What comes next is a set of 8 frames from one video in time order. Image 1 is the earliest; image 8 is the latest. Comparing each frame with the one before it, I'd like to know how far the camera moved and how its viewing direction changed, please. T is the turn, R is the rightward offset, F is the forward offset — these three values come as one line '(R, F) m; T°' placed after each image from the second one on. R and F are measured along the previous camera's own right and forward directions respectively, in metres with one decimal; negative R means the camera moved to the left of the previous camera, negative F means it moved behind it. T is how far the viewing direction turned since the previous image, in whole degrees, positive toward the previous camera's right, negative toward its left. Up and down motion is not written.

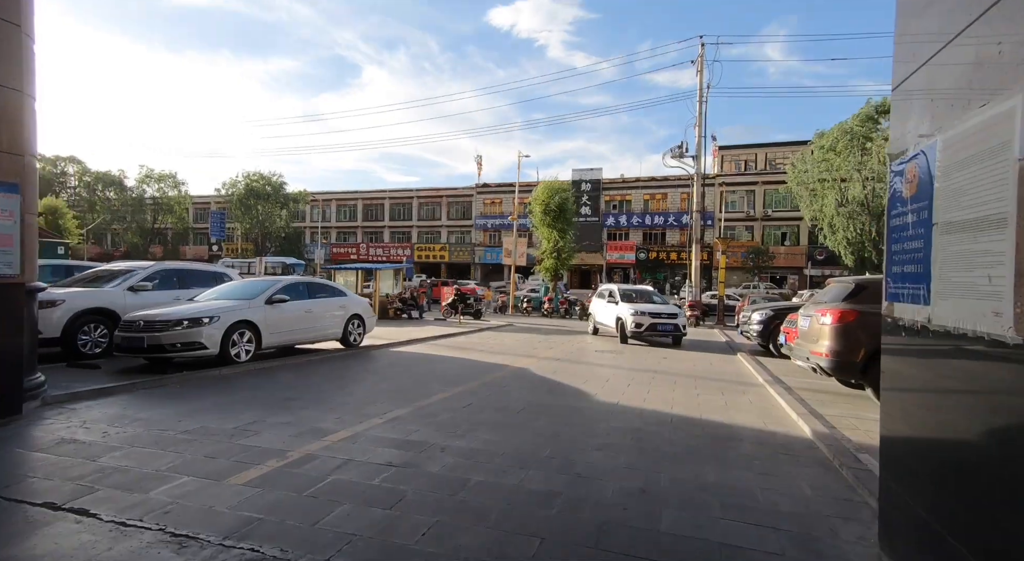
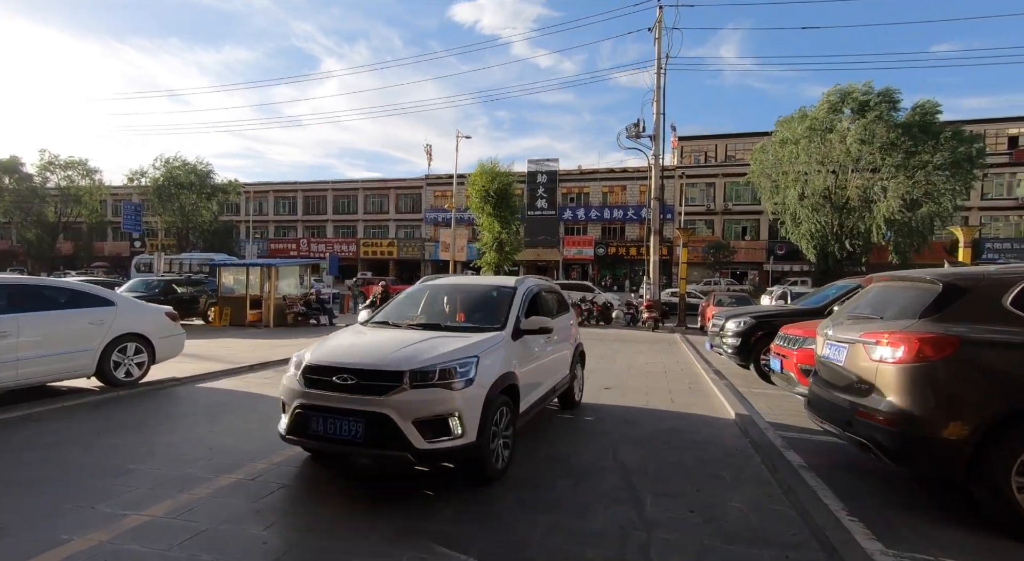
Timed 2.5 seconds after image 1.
(+1.3, +3.6) m; +4°
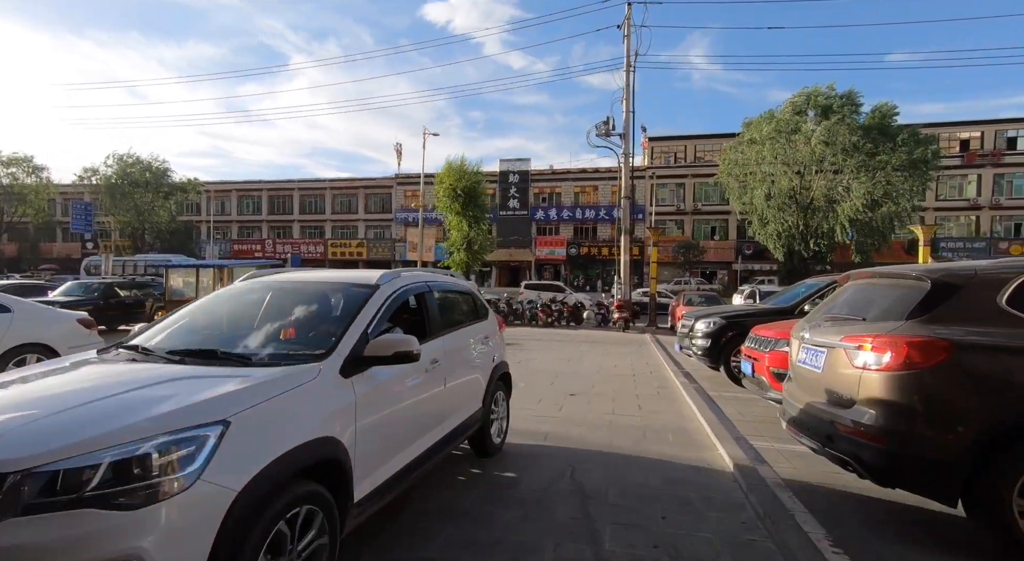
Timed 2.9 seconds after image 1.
(+0.2, +0.5) m; +3°
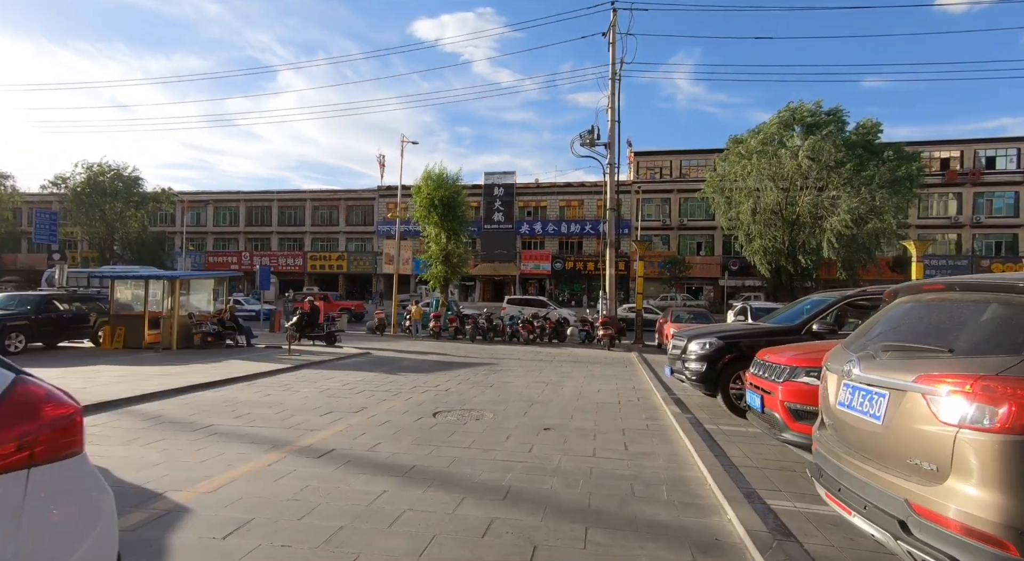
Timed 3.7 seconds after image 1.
(+0.3, +1.2) m; +1°
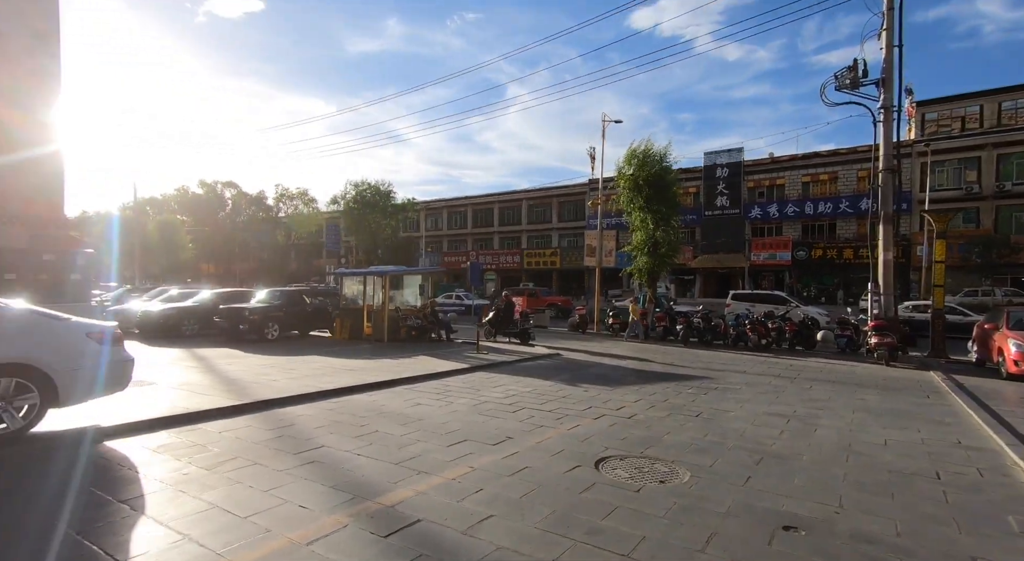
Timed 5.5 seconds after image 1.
(+0.2, +2.6) m; -24°
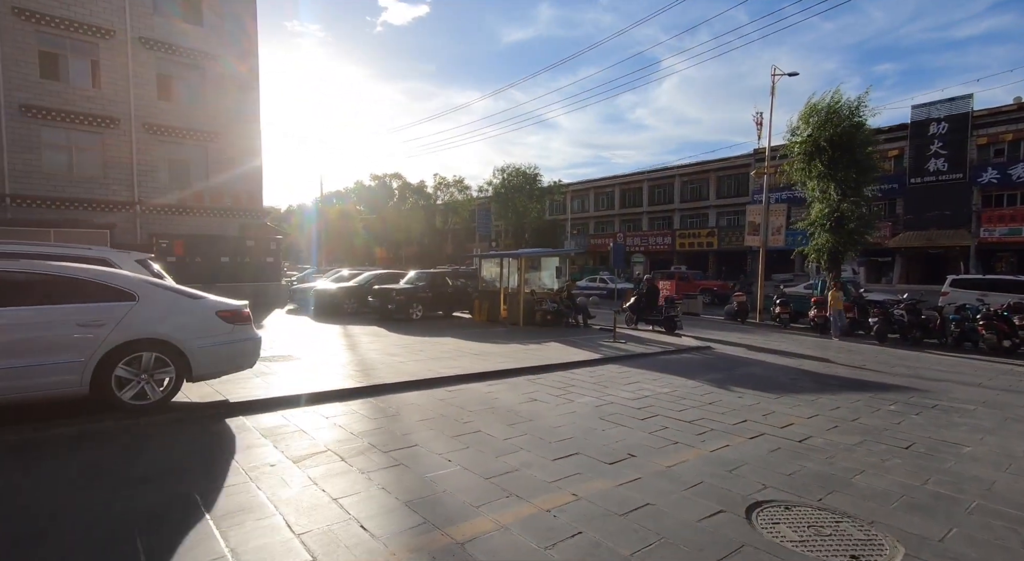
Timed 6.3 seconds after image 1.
(+0.2, +1.1) m; -16°
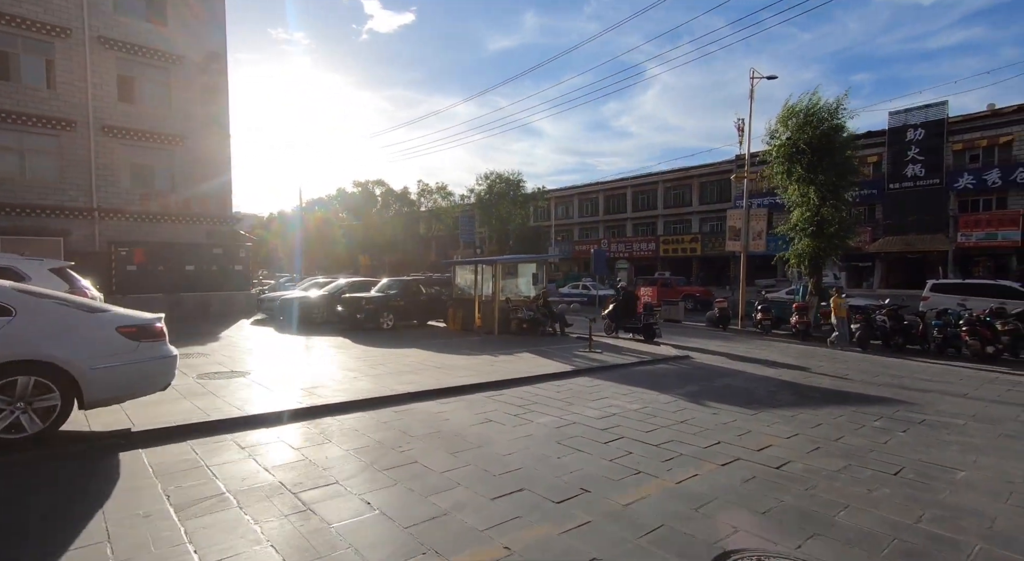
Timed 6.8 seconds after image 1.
(+0.4, +0.6) m; +1°
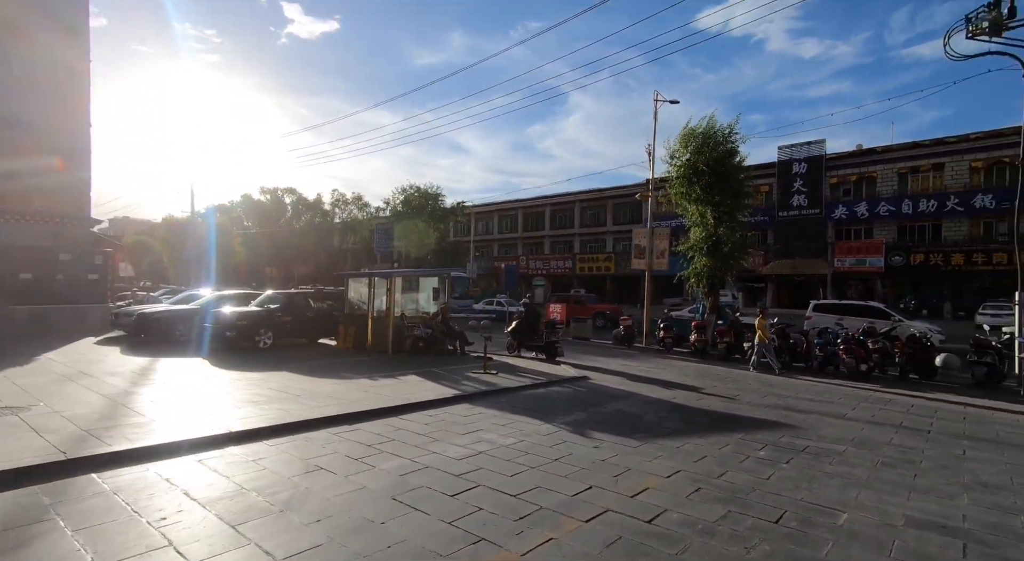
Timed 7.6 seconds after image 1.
(+0.7, +0.9) m; +9°
